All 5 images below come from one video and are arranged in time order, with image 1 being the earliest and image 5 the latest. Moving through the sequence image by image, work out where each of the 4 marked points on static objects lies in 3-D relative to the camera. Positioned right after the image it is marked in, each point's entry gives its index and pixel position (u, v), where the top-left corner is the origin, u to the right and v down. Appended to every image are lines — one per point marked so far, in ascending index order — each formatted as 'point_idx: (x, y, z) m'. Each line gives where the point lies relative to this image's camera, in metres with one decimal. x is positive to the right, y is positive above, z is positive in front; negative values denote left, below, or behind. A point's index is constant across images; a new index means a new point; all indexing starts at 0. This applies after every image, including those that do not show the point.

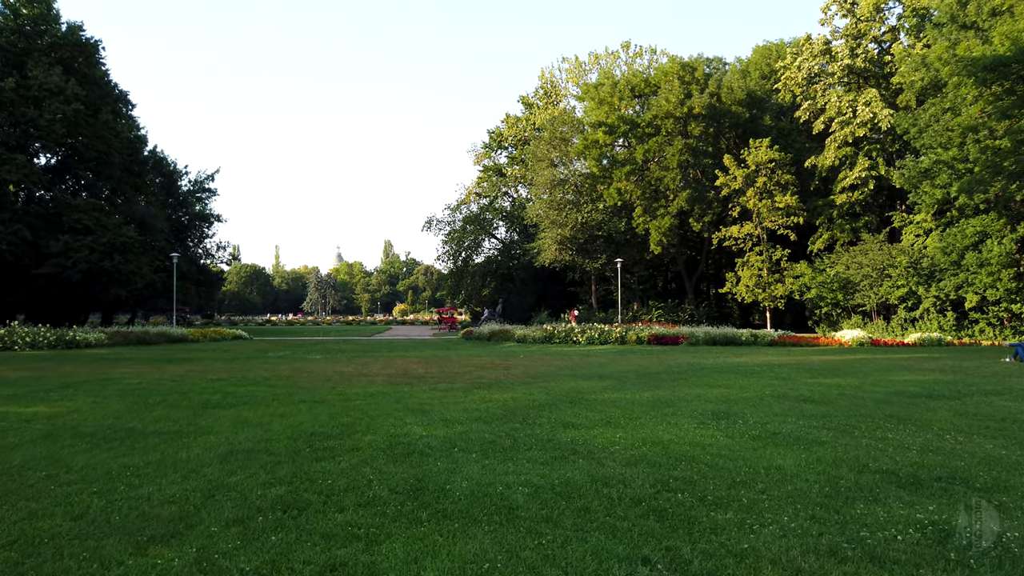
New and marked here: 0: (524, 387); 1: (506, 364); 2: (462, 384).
0: (+0.2, -1.5, +11.2) m
1: (-0.2, -1.7, +16.7) m
2: (-0.8, -1.5, +11.9) m
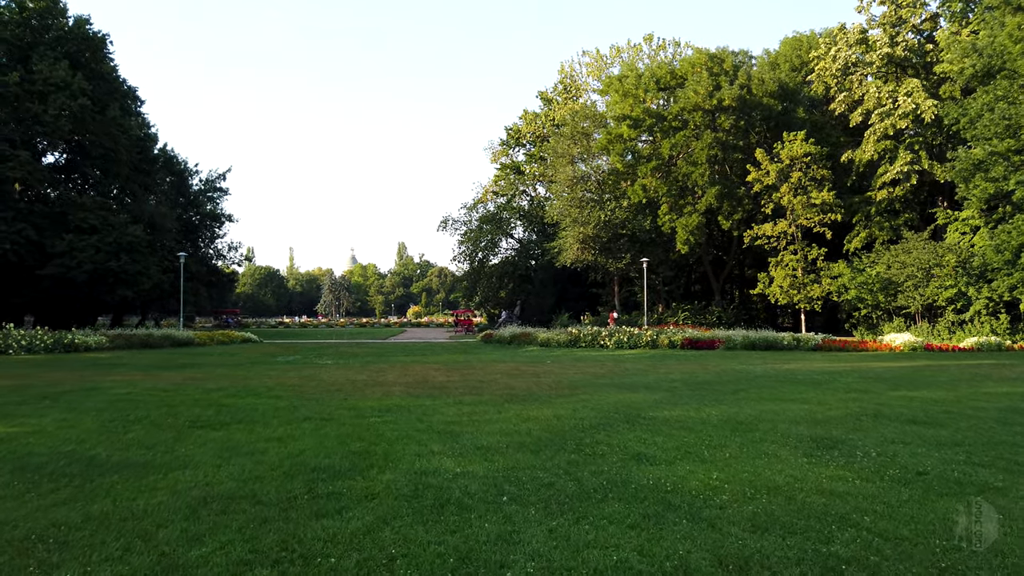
0: (+0.7, -1.5, +9.7) m
1: (+0.4, -1.7, +15.2) m
2: (-0.3, -1.5, +10.4) m
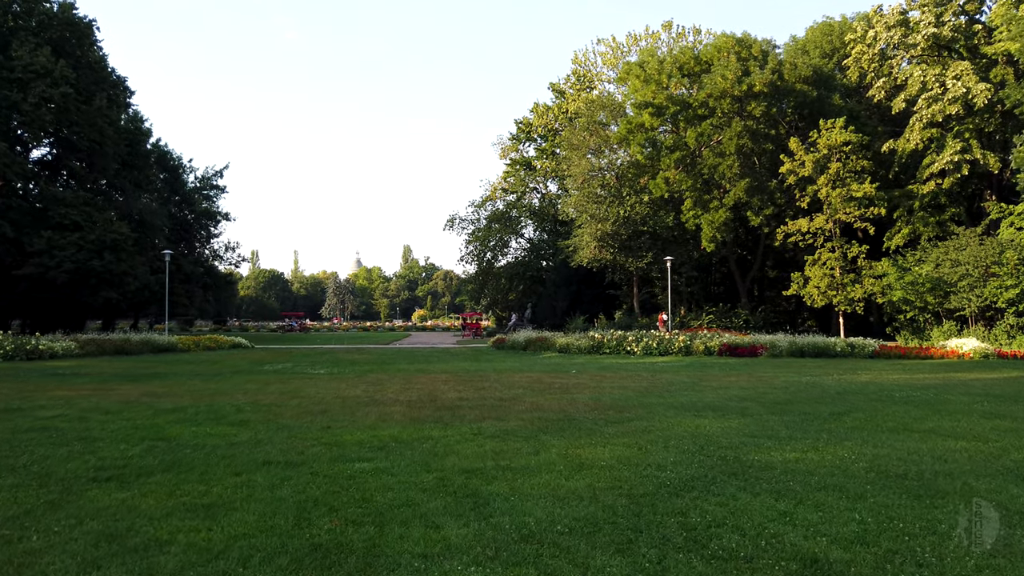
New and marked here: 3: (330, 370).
0: (+1.0, -1.4, +7.2) m
1: (+0.8, -1.6, +12.7) m
2: (+0.1, -1.4, +7.9) m
3: (-4.1, -1.8, +17.0) m
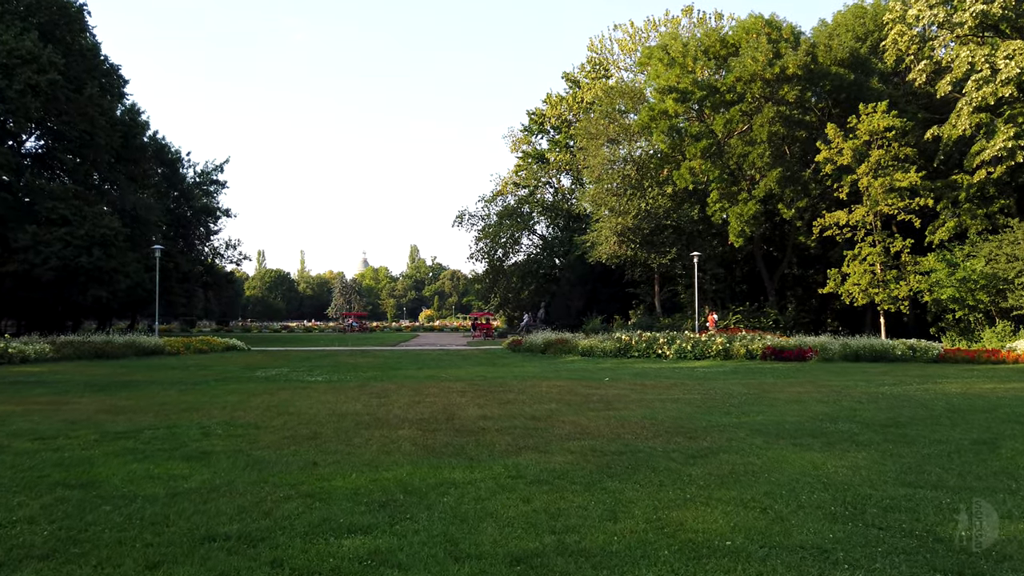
0: (+1.4, -1.3, +5.2) m
1: (+1.2, -1.5, +10.7) m
2: (+0.5, -1.3, +5.9) m
3: (-3.6, -1.8, +15.0) m
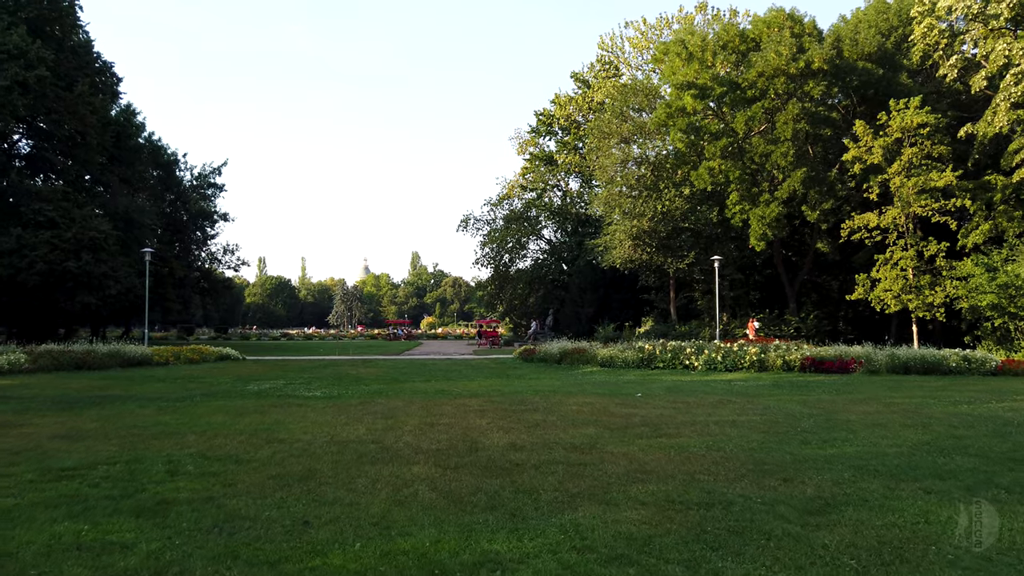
0: (+1.7, -1.3, +3.7) m
1: (+1.6, -1.6, +9.2) m
2: (+0.8, -1.3, +4.4) m
3: (-3.3, -1.9, +13.5) m
